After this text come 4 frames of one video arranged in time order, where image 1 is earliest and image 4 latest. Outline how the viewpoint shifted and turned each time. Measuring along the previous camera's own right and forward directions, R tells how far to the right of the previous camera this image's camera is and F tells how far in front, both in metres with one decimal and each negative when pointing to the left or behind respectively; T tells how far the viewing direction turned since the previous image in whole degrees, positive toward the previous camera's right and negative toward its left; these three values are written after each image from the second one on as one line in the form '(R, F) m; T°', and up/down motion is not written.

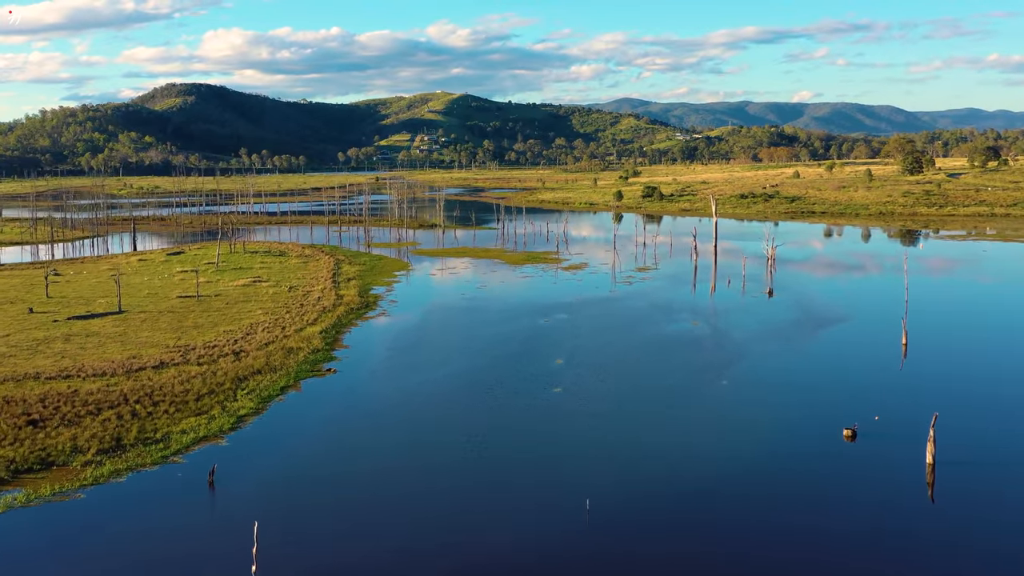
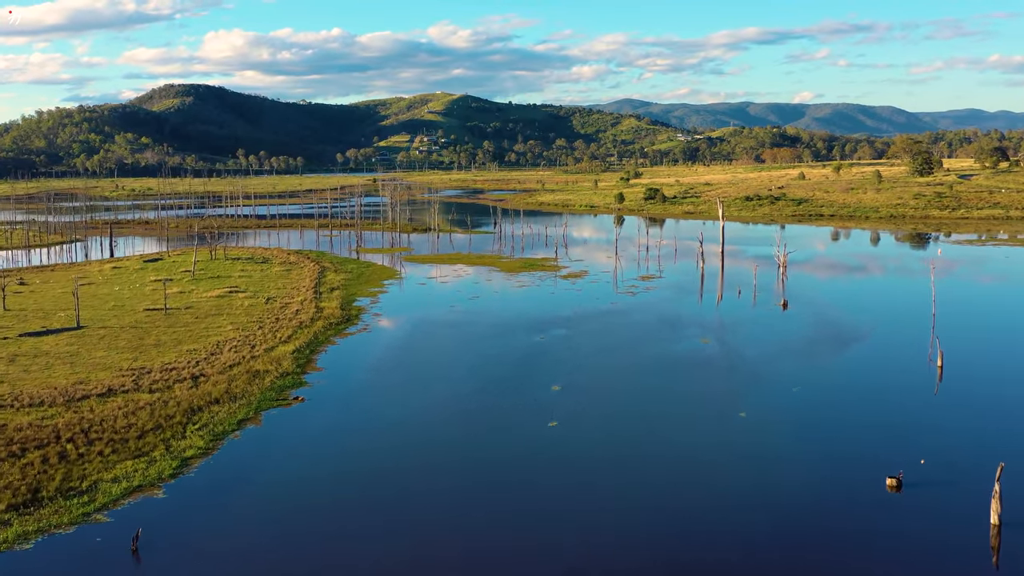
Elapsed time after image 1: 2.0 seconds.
(+0.3, +2.0) m; 0°
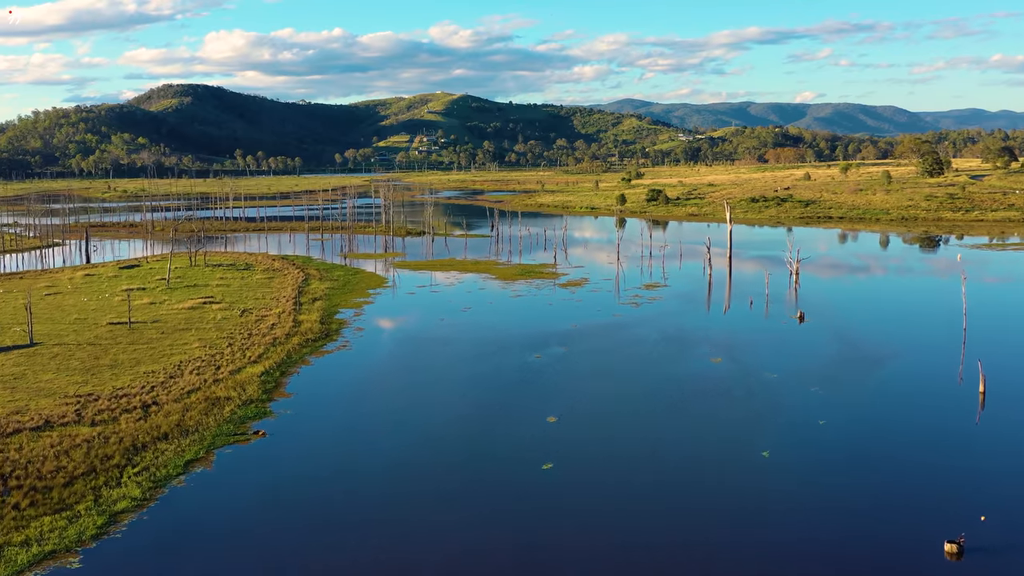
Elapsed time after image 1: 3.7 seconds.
(+0.2, +2.0) m; 0°
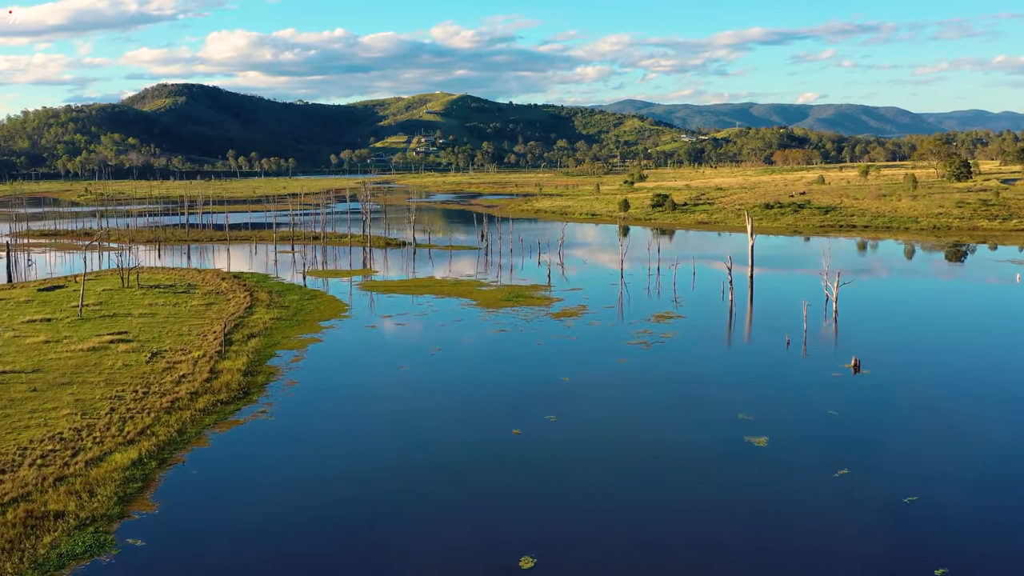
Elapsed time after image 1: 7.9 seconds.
(+0.7, +5.1) m; 0°
